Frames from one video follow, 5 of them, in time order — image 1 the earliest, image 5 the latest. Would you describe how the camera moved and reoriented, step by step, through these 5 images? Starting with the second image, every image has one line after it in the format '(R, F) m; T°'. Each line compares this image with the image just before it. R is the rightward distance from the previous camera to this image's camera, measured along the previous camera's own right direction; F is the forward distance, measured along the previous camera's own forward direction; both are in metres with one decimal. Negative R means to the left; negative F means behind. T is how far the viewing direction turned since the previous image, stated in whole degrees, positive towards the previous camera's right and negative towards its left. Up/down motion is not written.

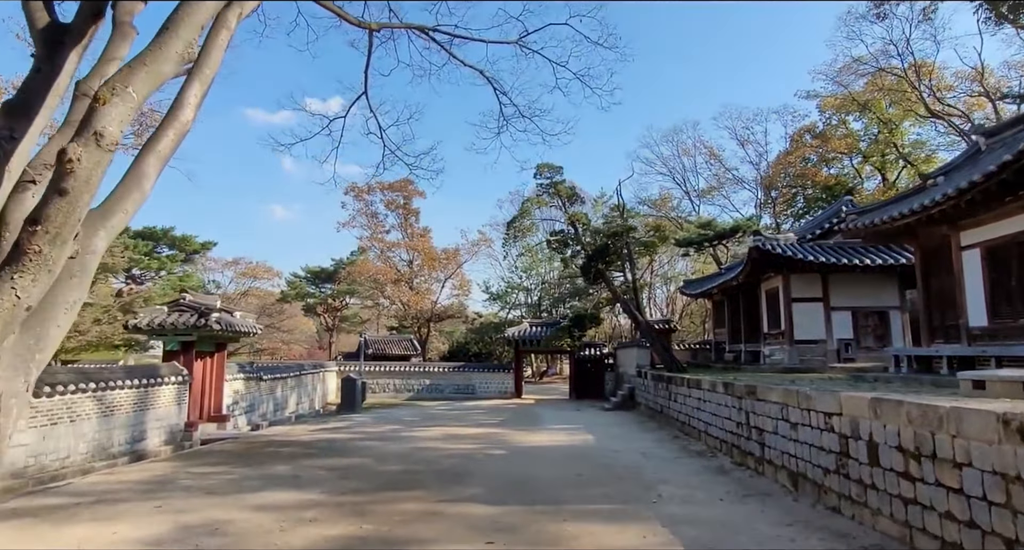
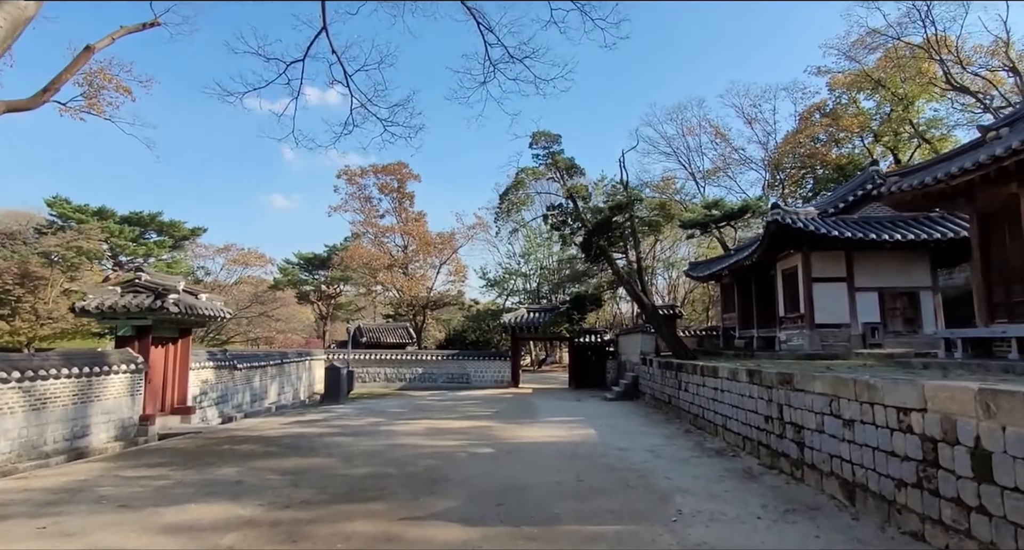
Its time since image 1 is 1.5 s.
(+0.1, +1.1) m; 0°
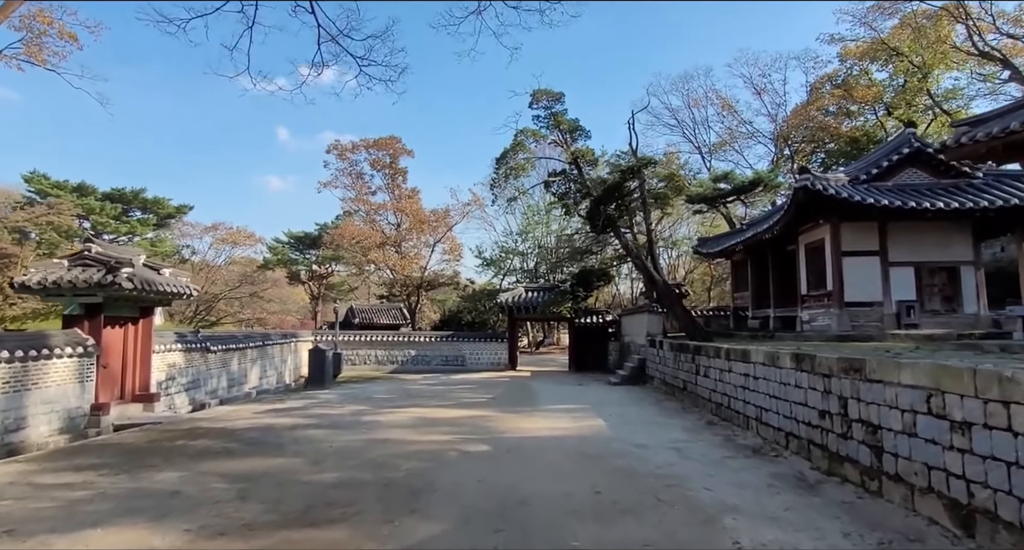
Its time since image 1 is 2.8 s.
(0.0, +1.1) m; 0°
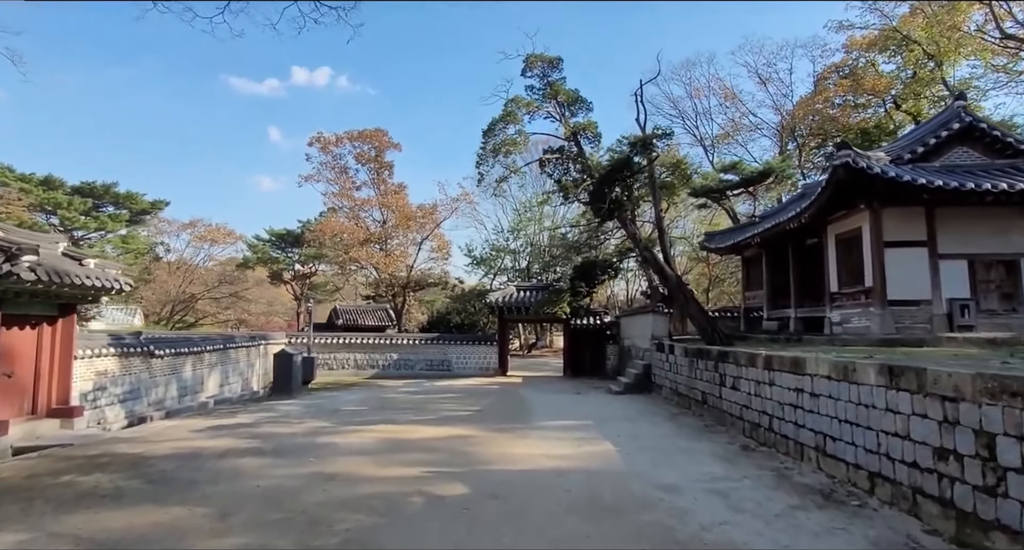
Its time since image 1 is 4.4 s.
(0.0, +1.5) m; +1°
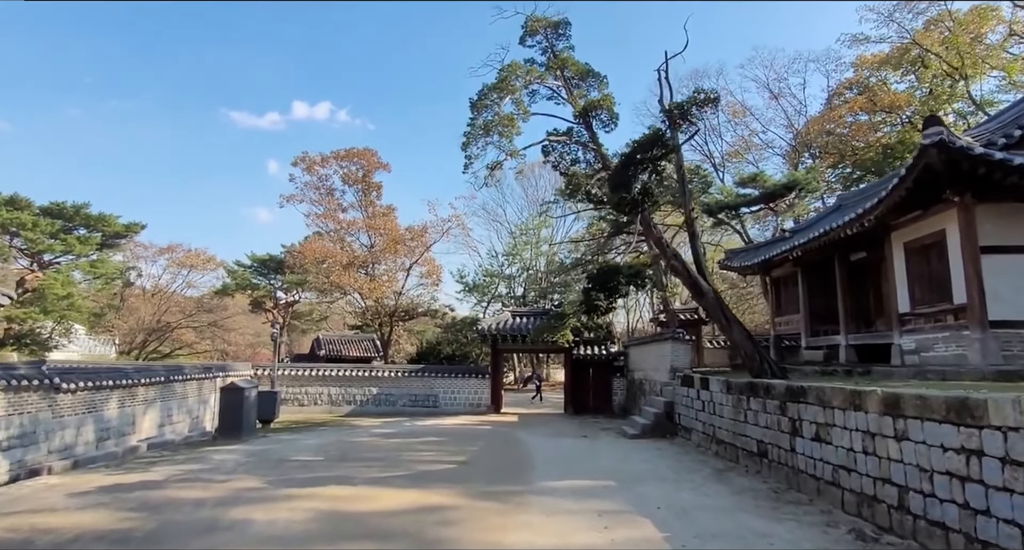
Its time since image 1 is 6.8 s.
(0.0, +2.0) m; +1°
